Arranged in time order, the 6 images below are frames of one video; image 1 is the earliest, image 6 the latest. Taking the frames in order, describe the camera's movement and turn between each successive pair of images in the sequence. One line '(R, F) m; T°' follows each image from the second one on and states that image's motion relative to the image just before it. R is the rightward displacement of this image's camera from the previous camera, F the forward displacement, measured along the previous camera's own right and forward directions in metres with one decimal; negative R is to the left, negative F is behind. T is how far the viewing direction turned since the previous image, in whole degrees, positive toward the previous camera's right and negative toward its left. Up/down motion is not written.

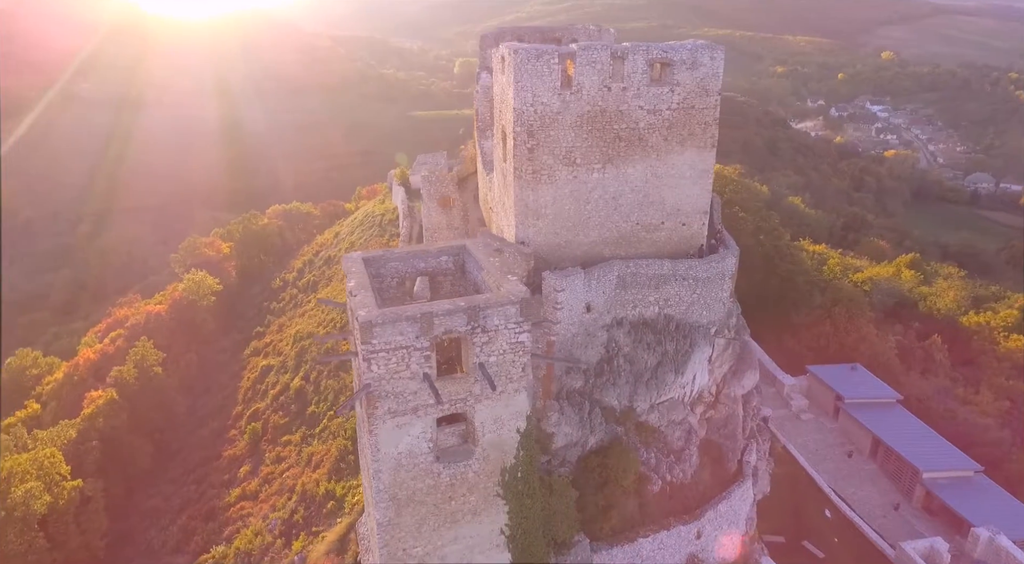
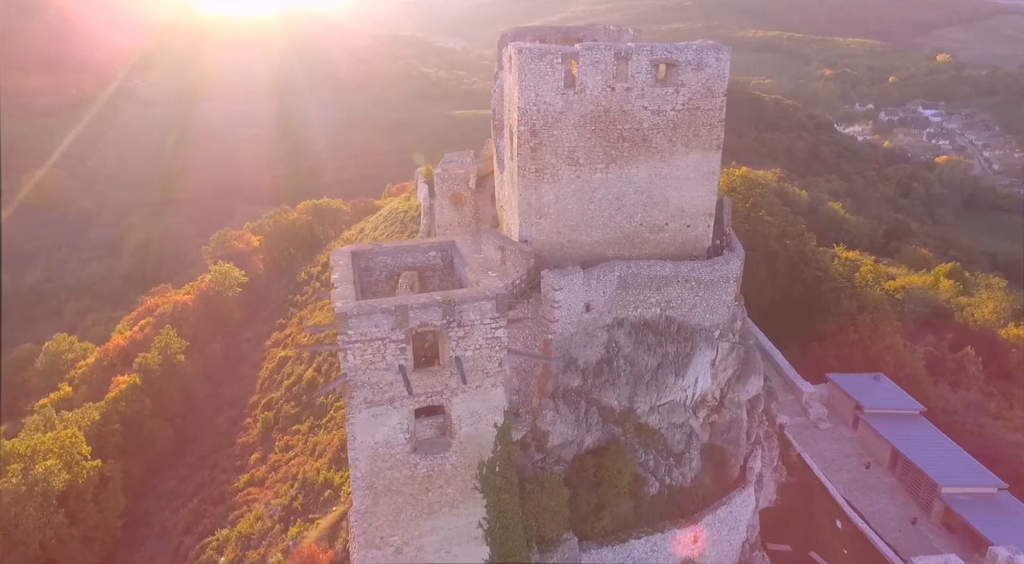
(+0.7, -0.1) m; -3°
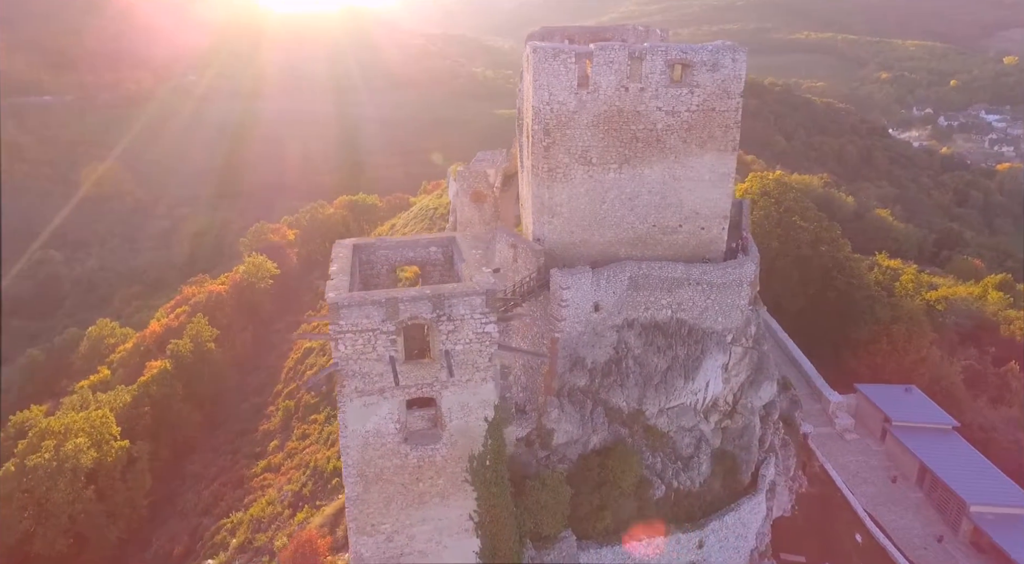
(+0.6, -0.1) m; -3°
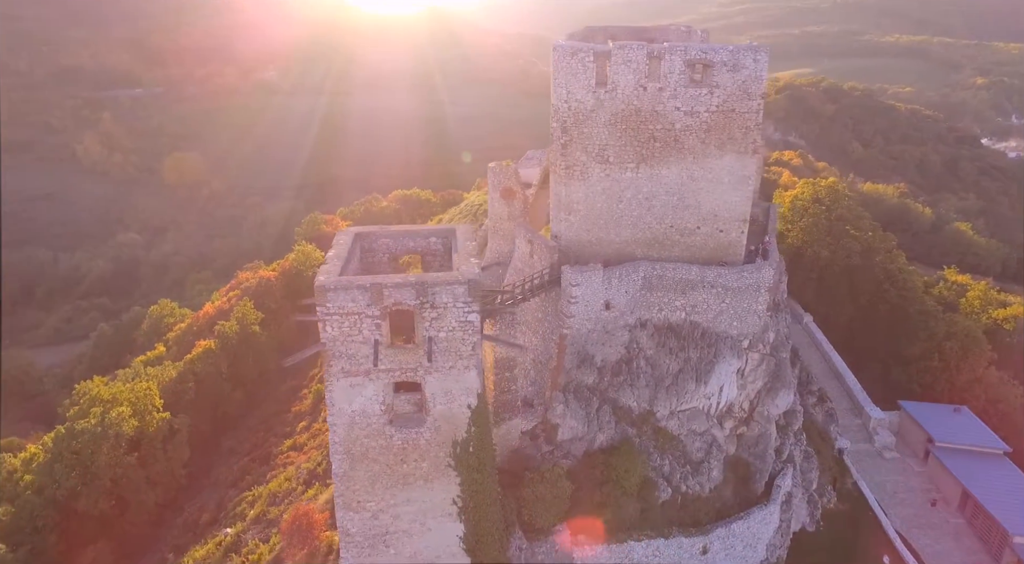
(+1.0, -0.1) m; -5°
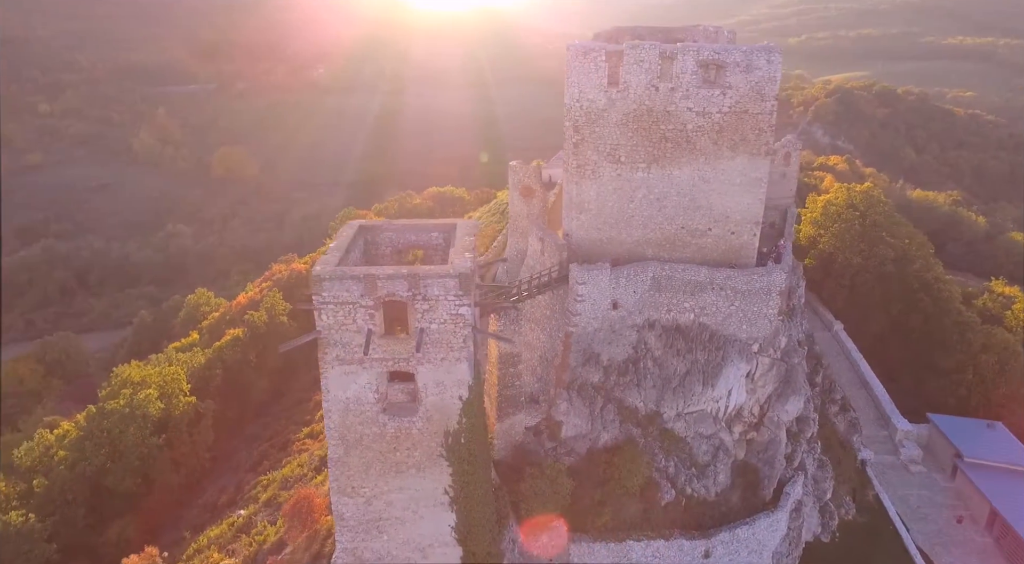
(+0.7, -0.1) m; -3°
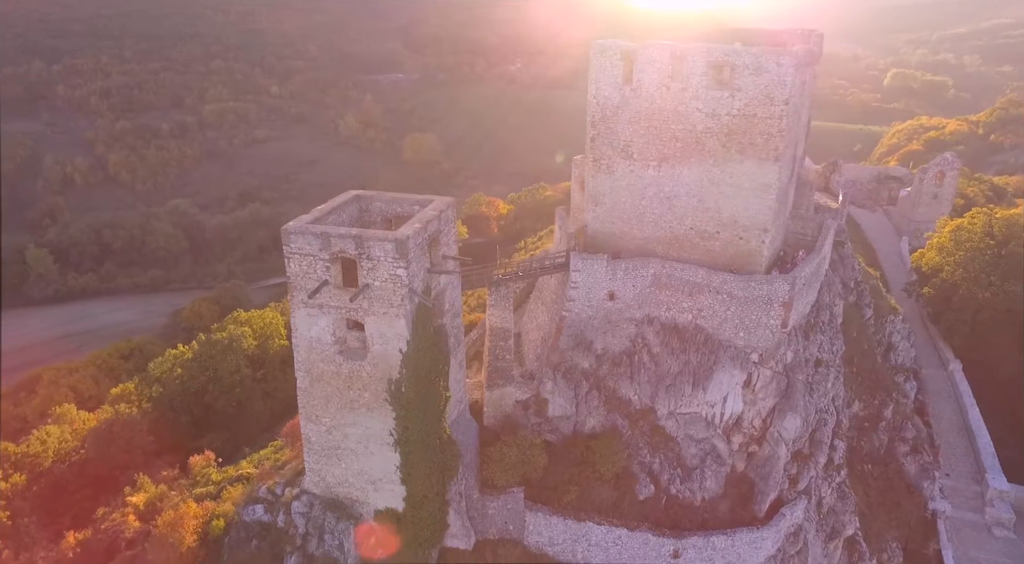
(+3.6, -0.5) m; -14°
